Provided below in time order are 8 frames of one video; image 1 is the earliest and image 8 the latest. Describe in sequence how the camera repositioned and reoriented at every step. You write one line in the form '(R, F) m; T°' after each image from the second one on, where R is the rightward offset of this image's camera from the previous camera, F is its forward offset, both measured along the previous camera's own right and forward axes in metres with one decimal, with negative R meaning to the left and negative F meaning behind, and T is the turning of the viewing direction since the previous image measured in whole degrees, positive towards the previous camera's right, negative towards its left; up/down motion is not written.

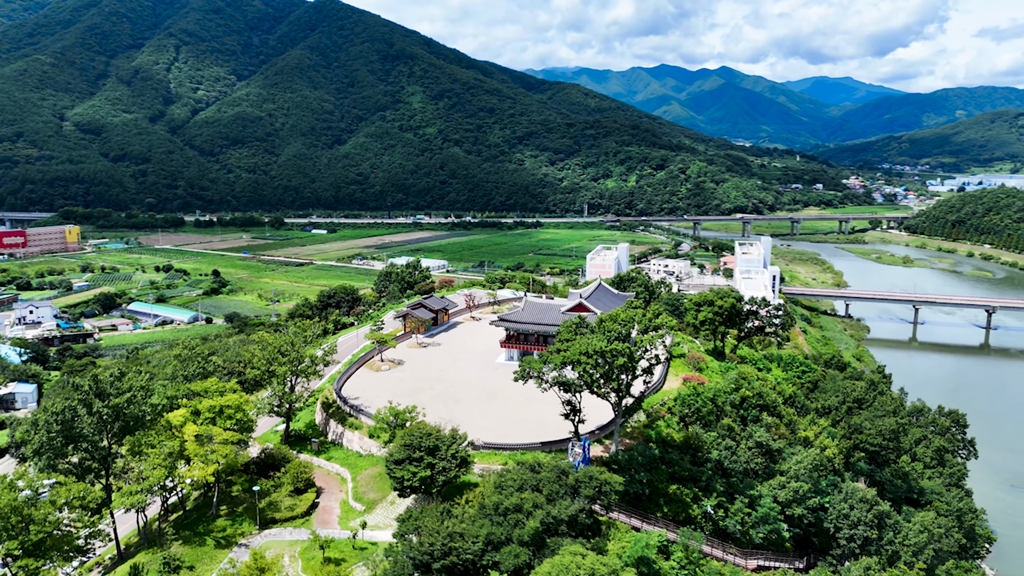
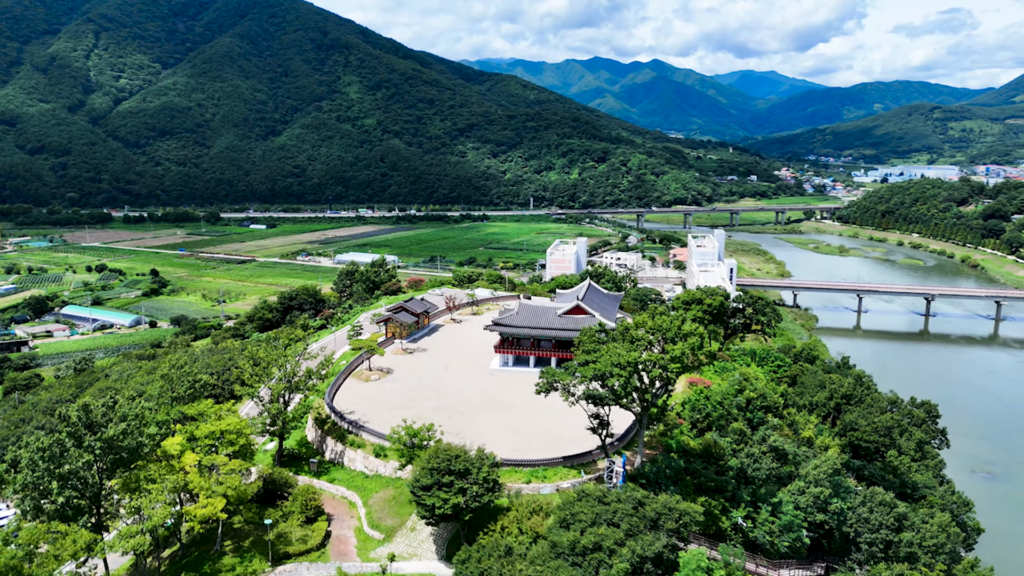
(-1.8, +1.0) m; +5°
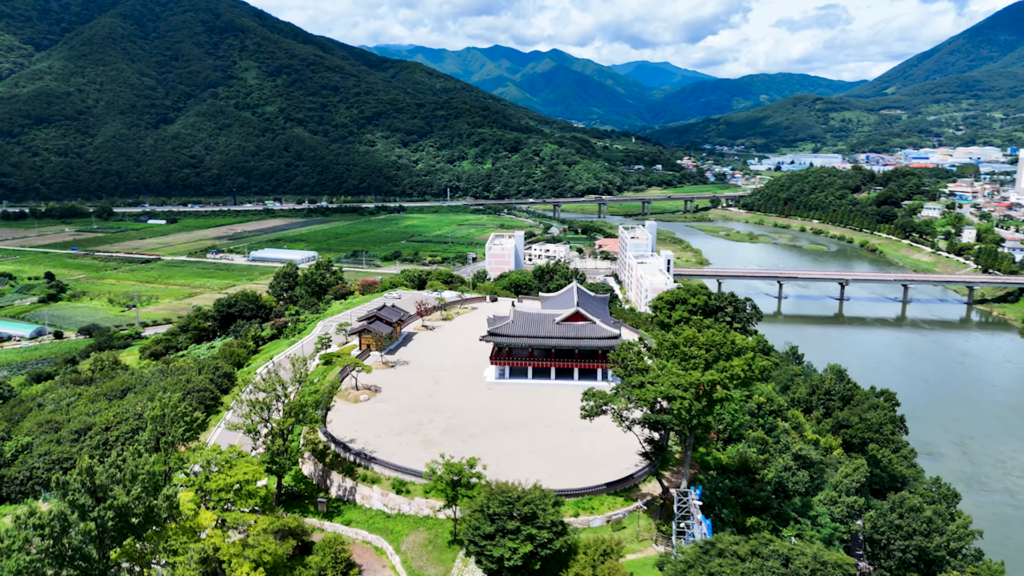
(-2.7, +1.6) m; +7°
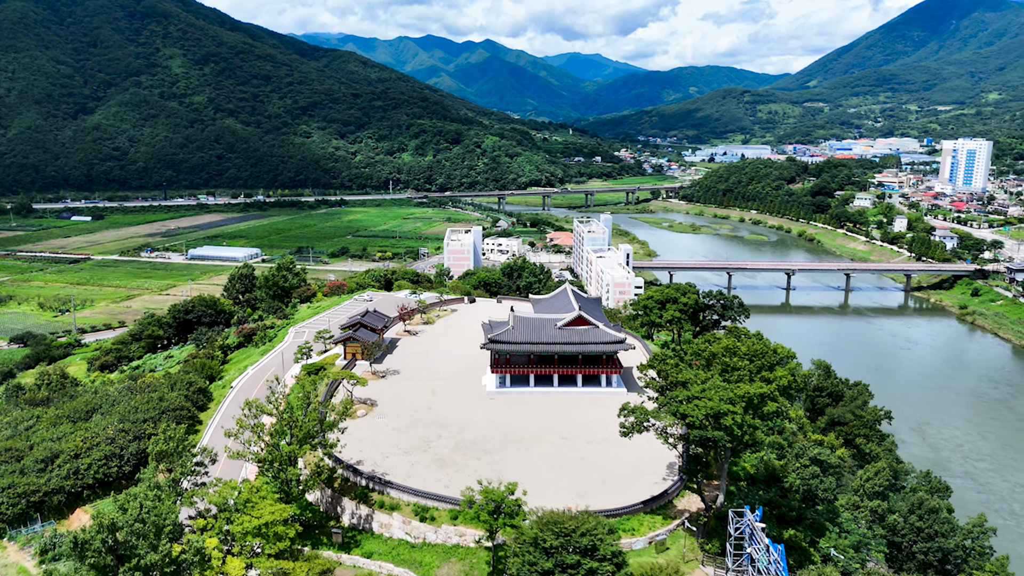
(-1.9, +1.0) m; +5°
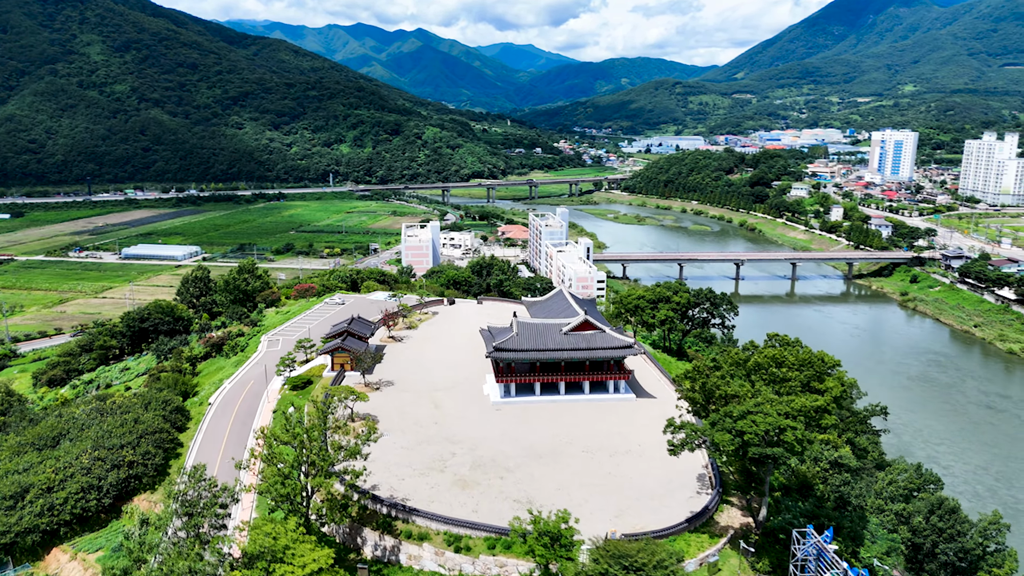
(-1.9, +1.0) m; +5°
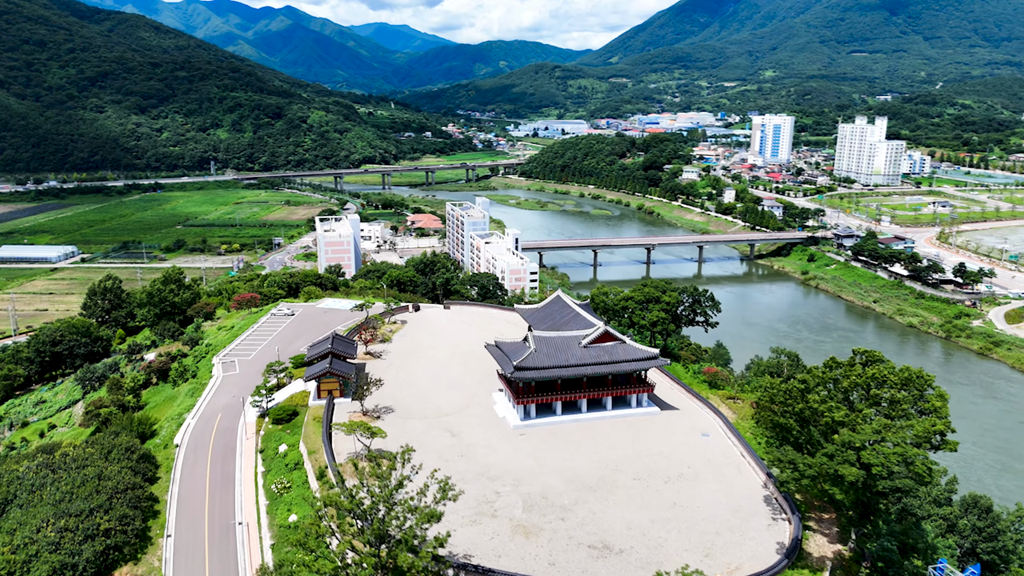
(-3.4, +2.0) m; +9°
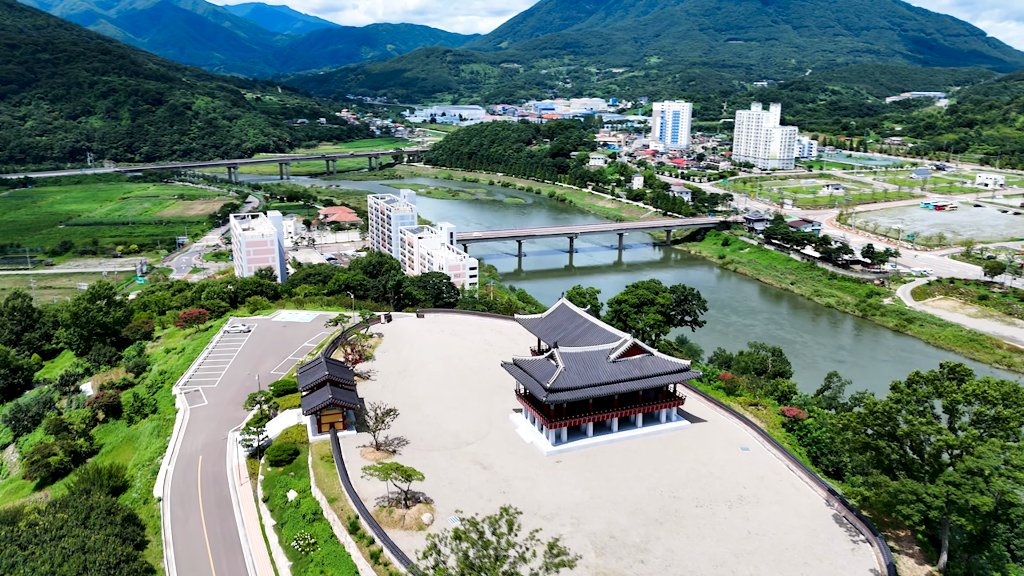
(-3.1, +1.8) m; +8°
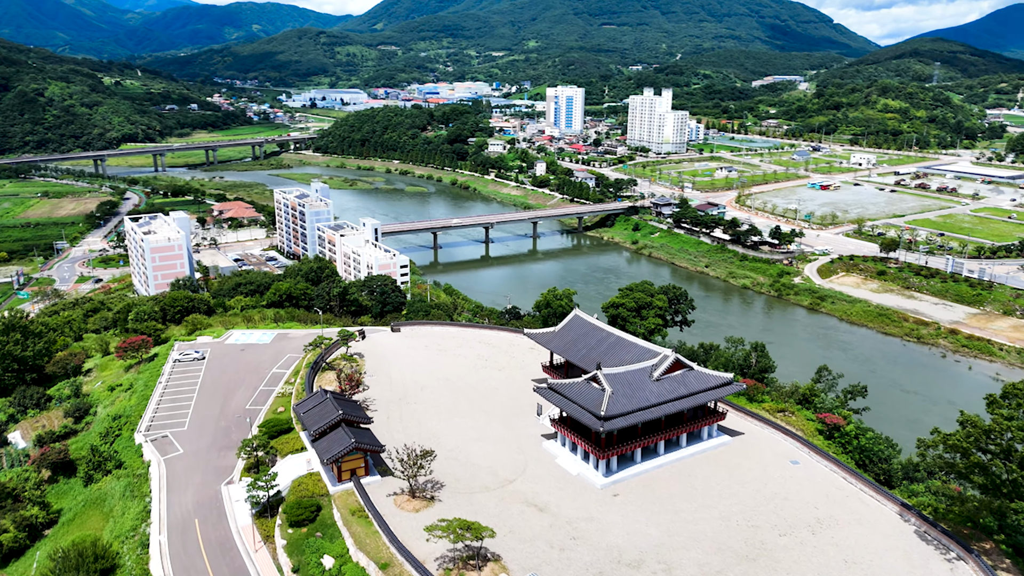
(-3.4, +1.9) m; +9°
